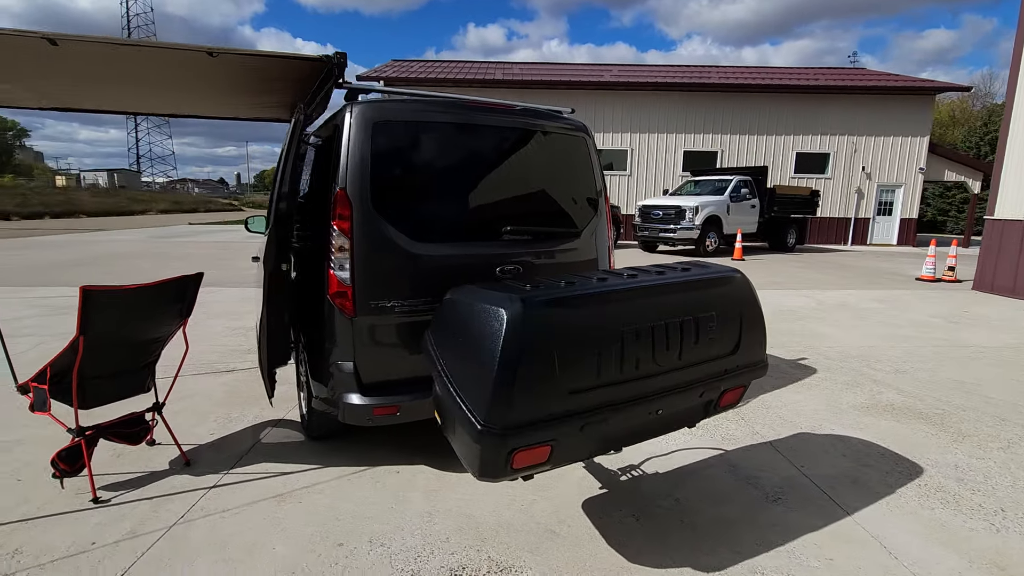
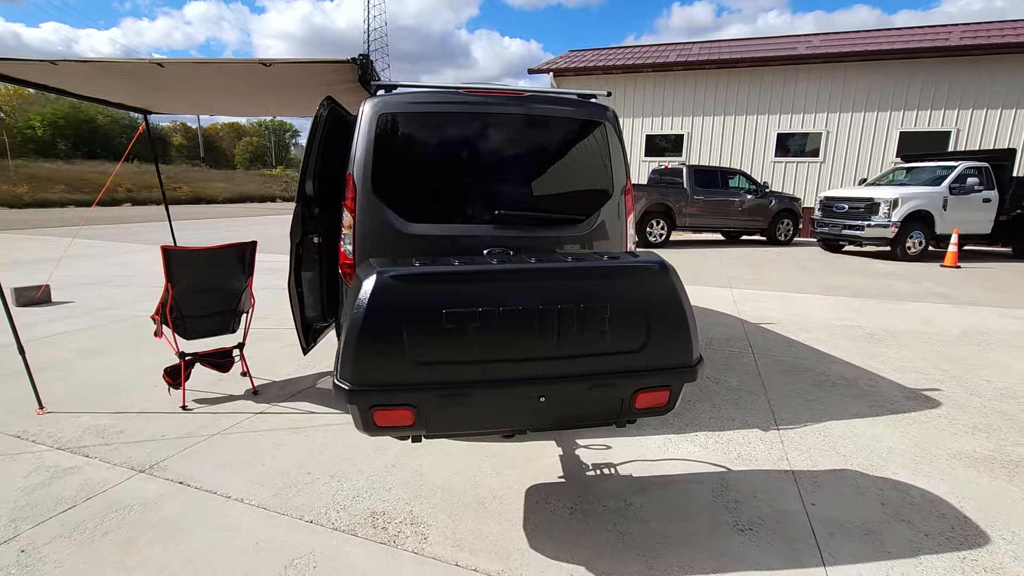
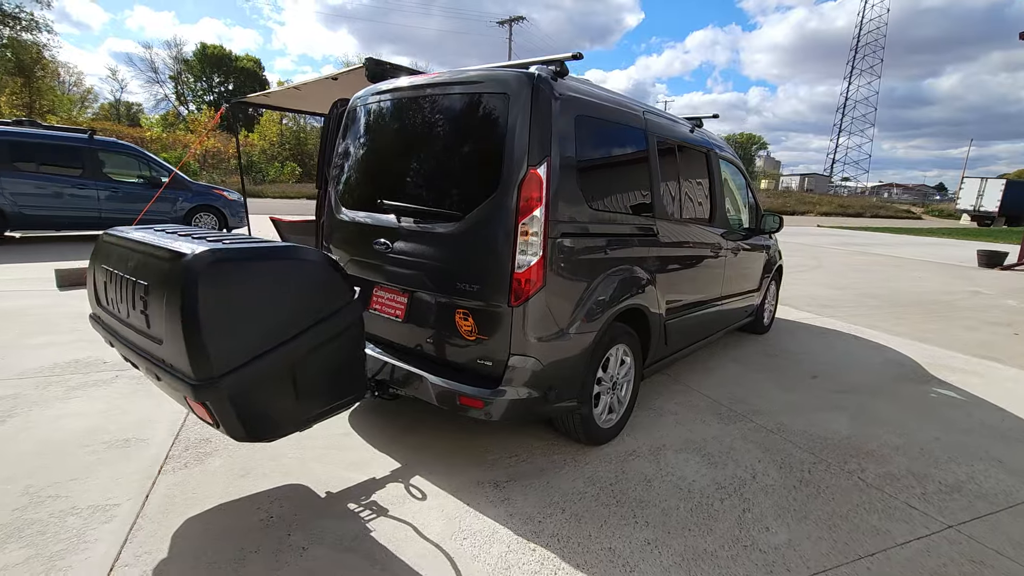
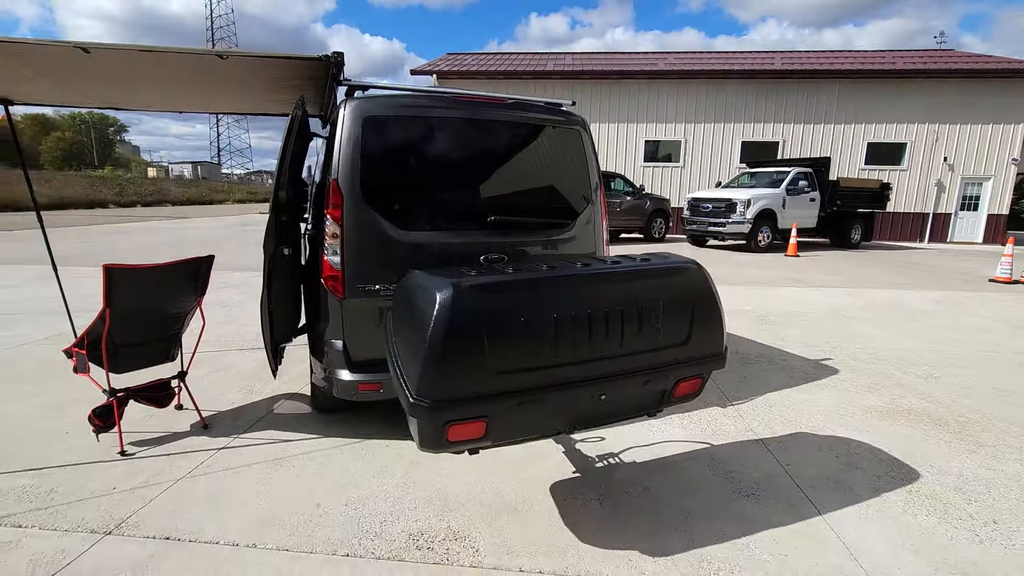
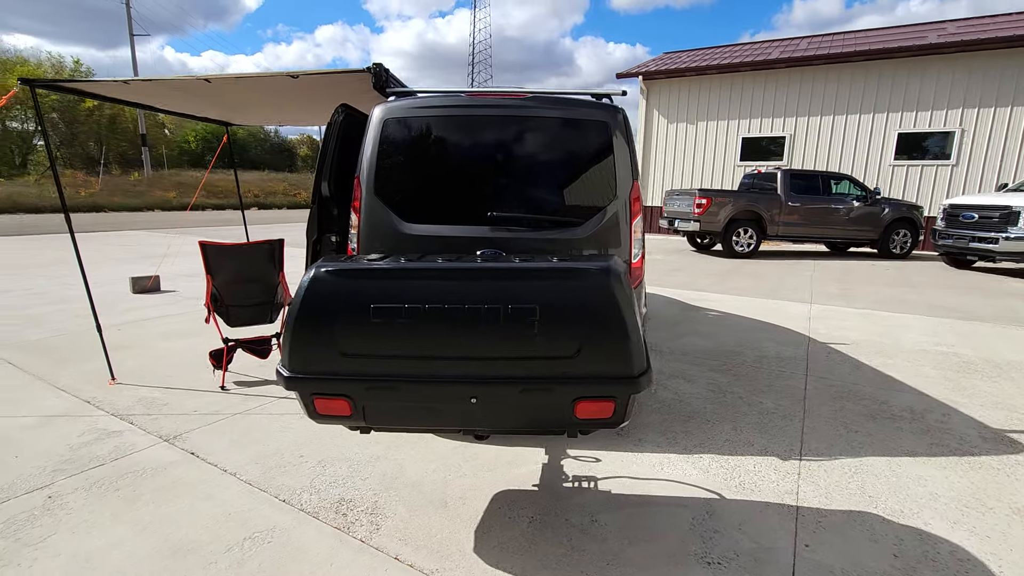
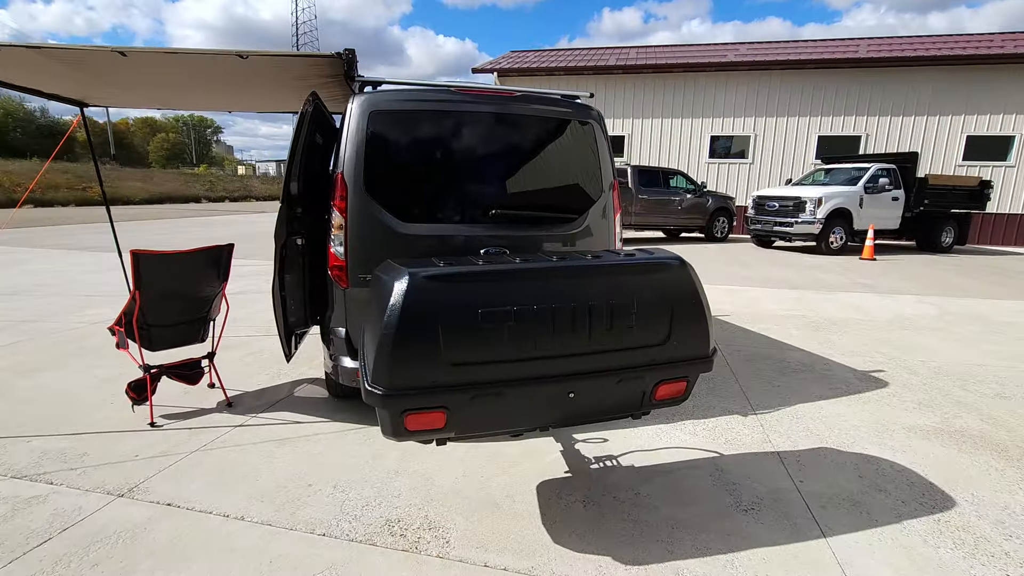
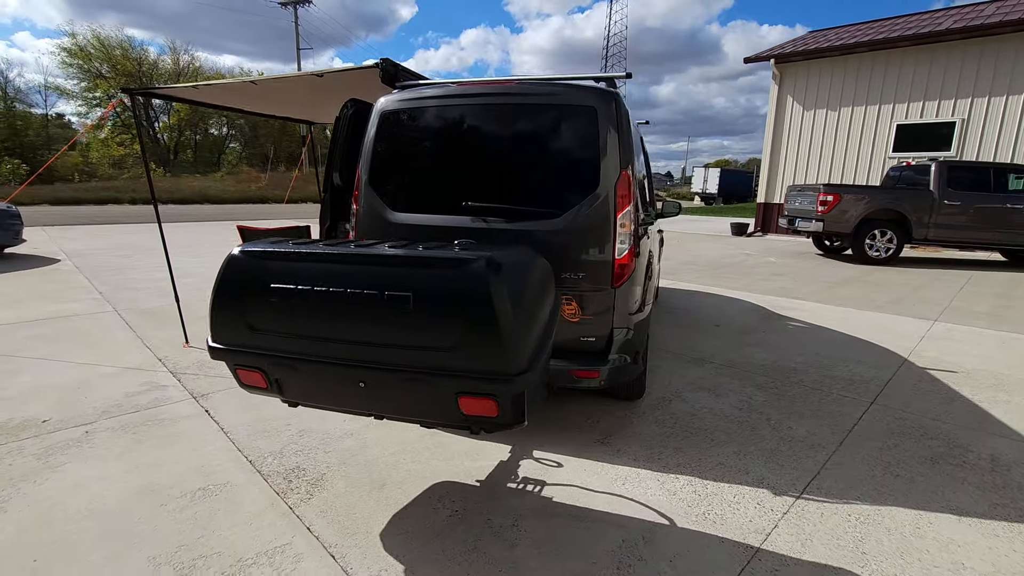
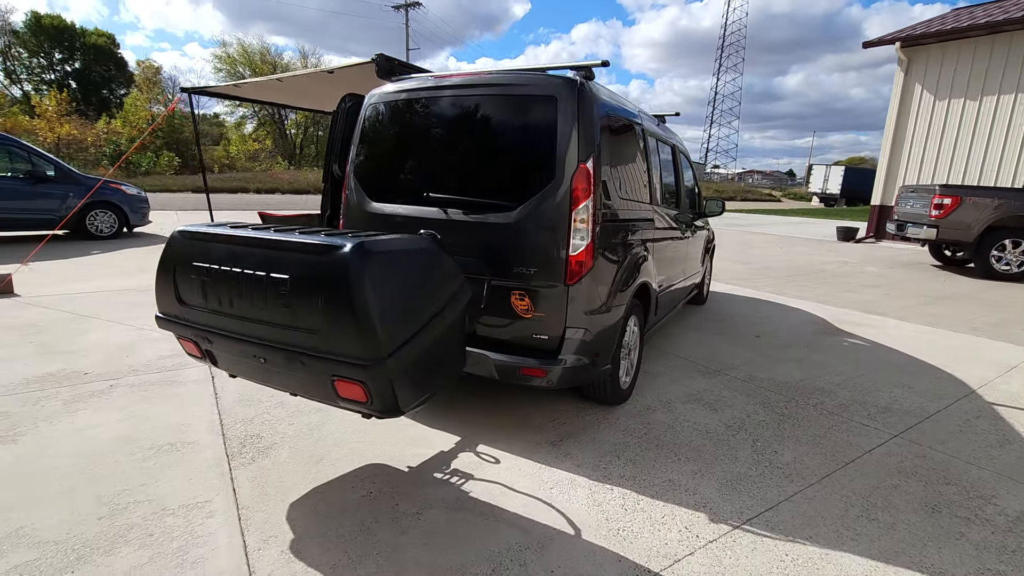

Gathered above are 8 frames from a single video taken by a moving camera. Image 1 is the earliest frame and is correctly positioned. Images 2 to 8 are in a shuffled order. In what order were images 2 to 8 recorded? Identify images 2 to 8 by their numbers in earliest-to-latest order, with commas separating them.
4, 6, 2, 5, 7, 8, 3
